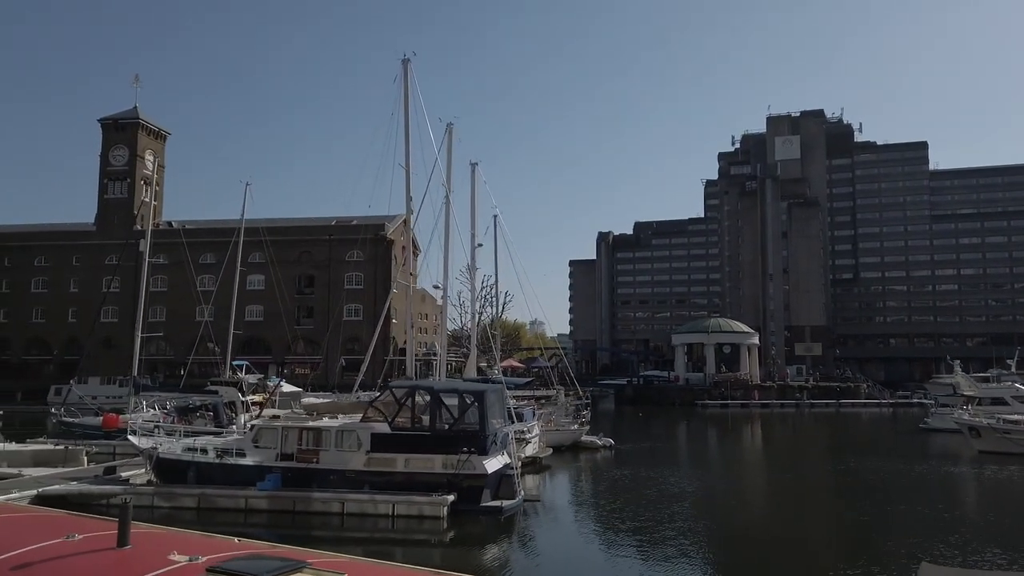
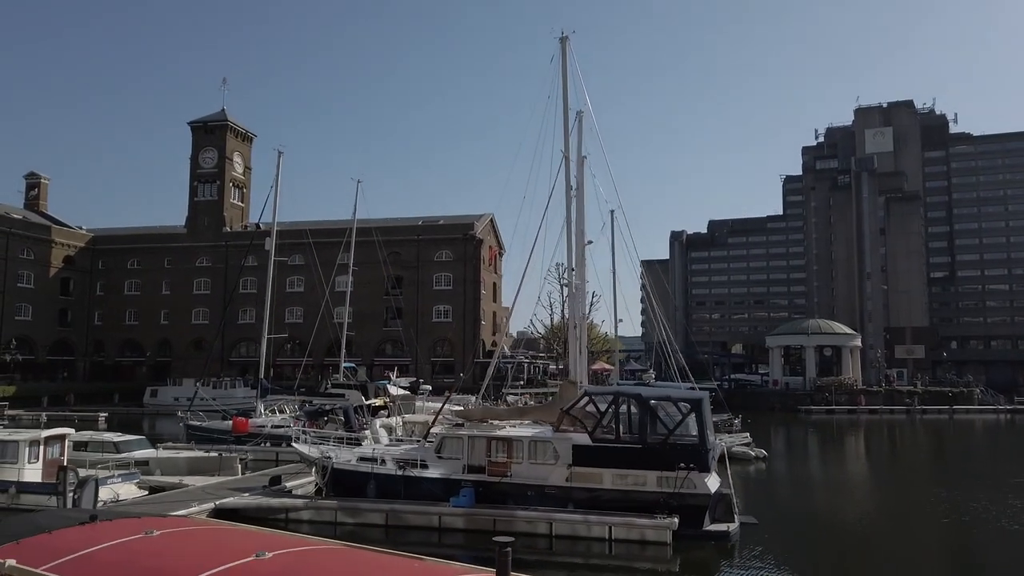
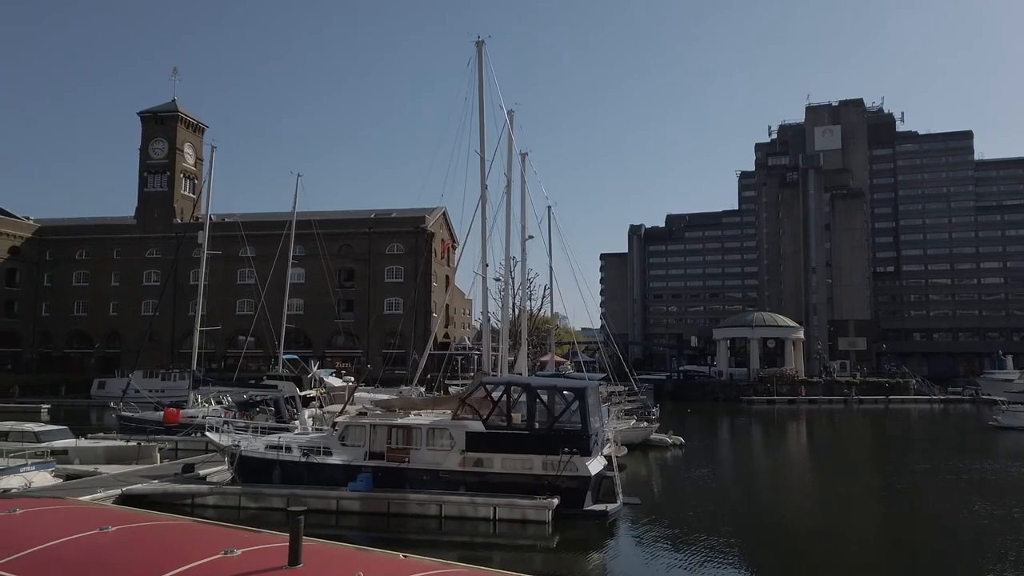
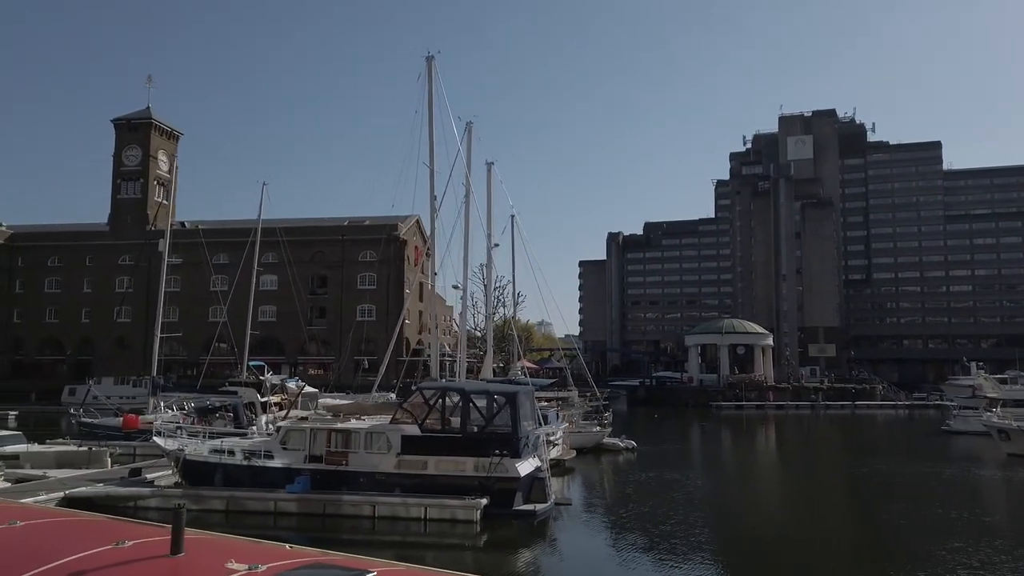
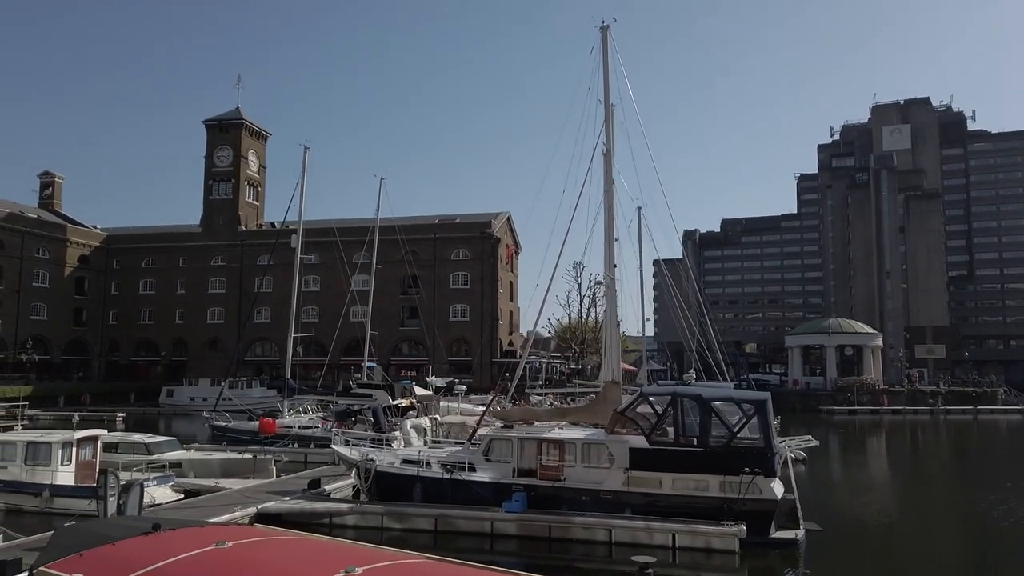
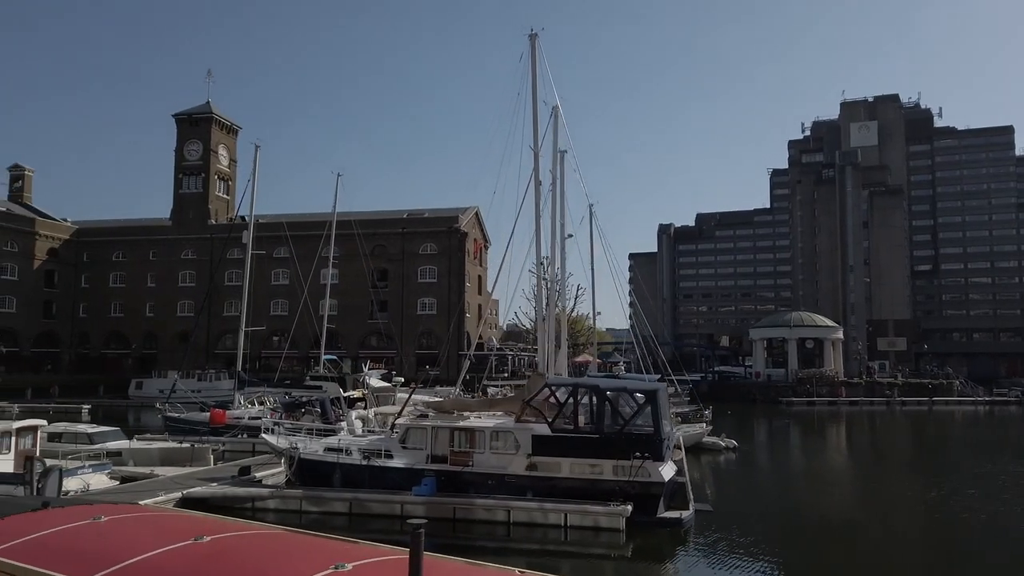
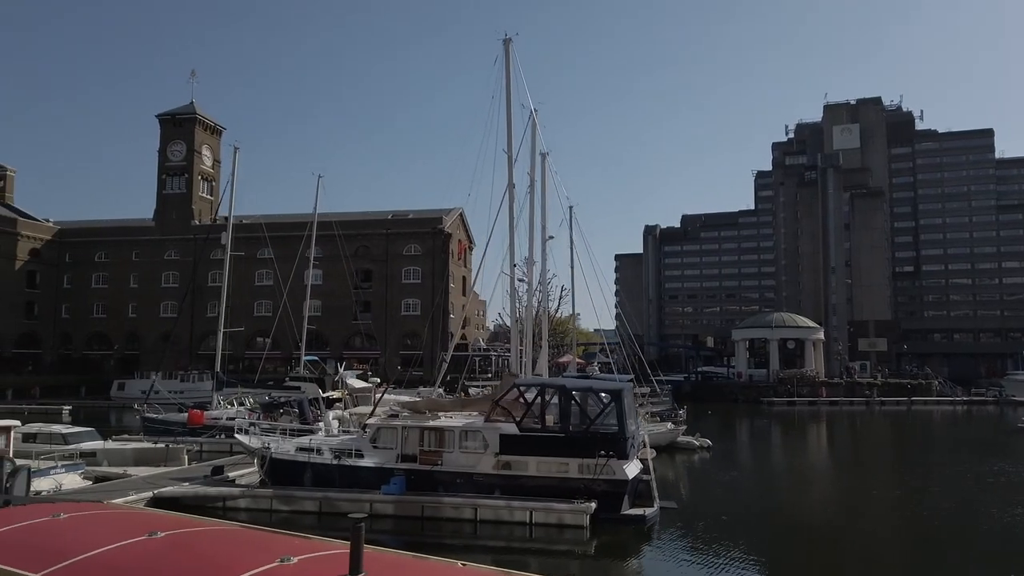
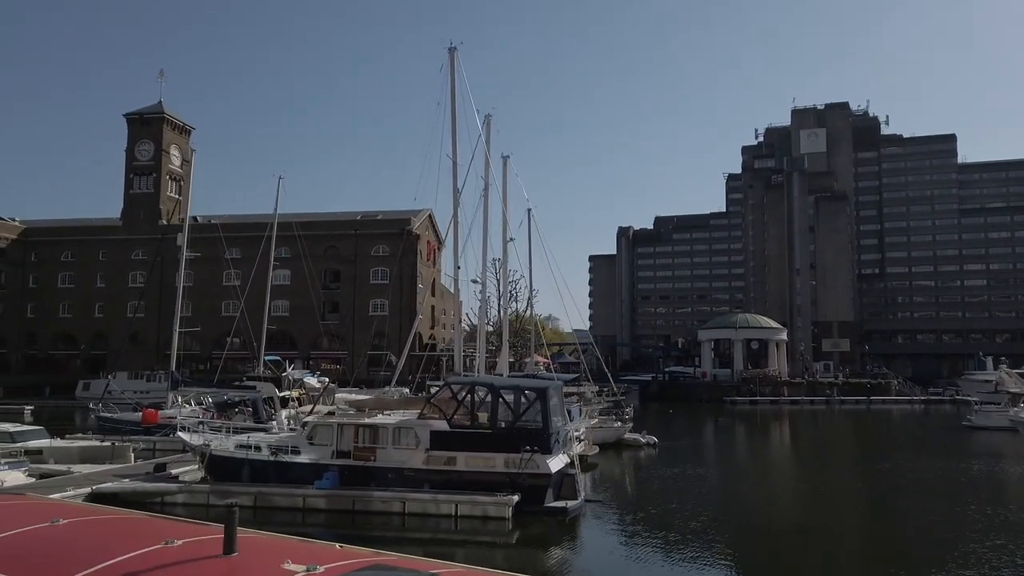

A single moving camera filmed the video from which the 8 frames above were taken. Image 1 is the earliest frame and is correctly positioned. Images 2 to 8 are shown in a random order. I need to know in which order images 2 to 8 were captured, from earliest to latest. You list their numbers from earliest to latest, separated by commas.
4, 8, 3, 7, 6, 2, 5
